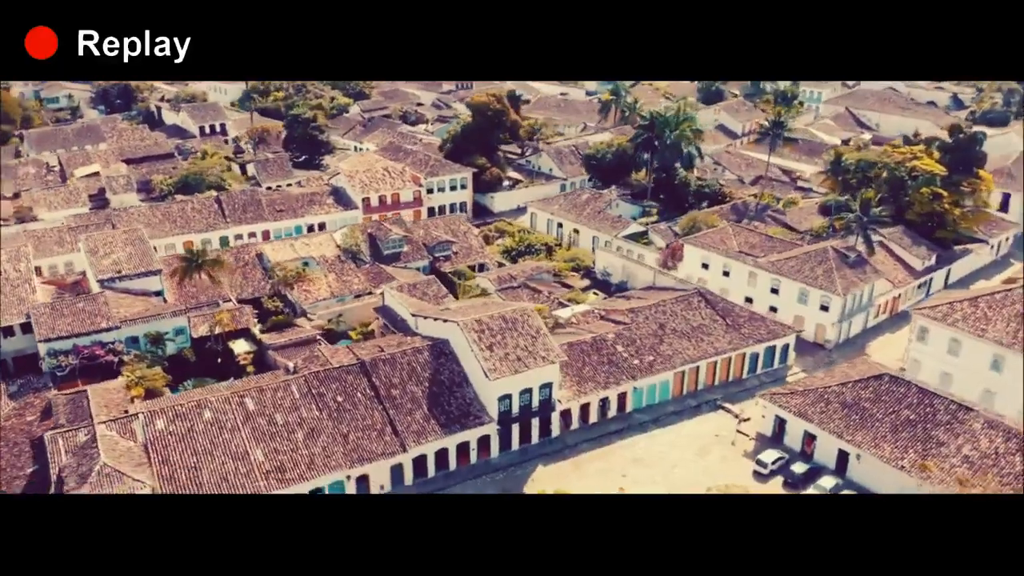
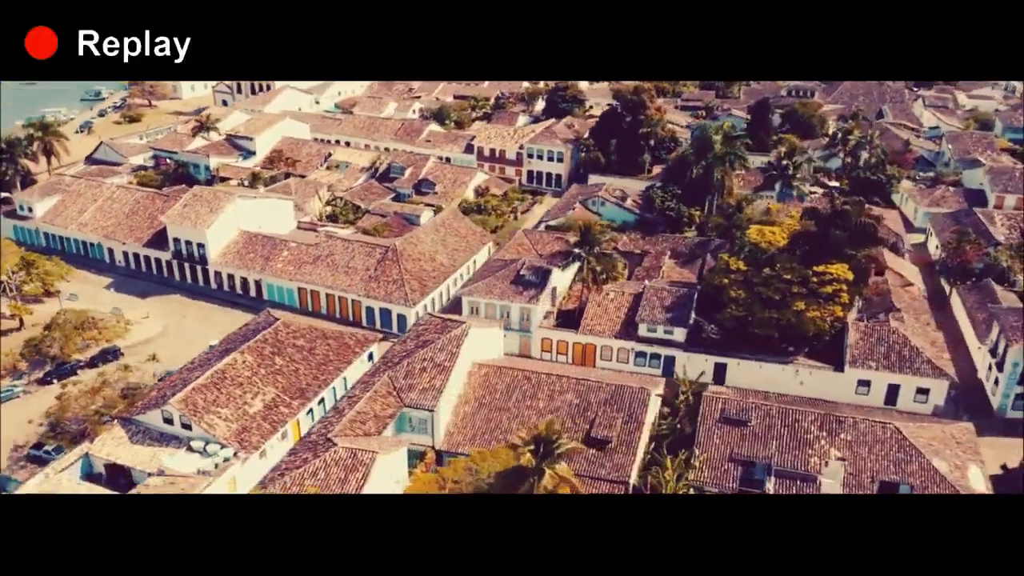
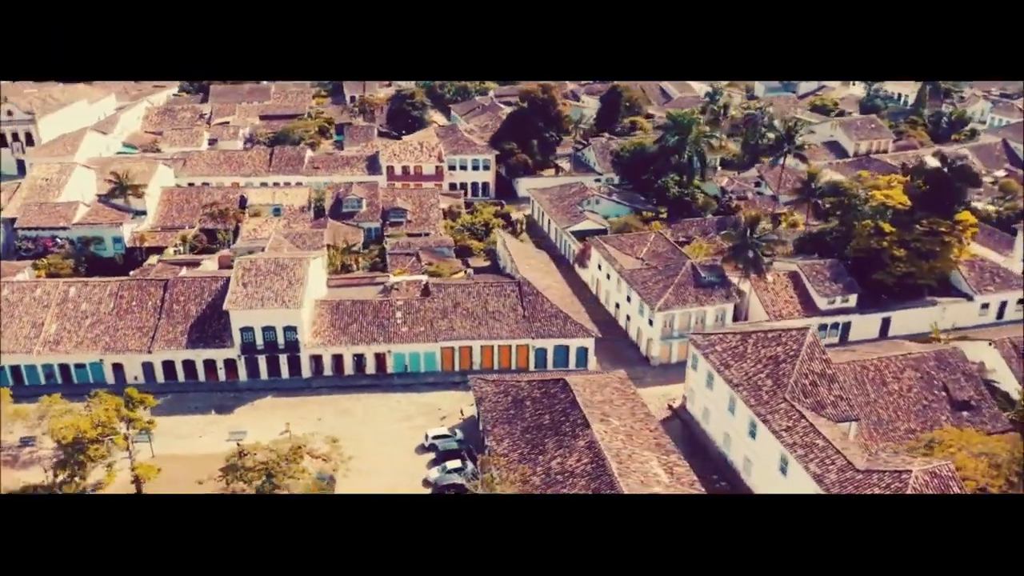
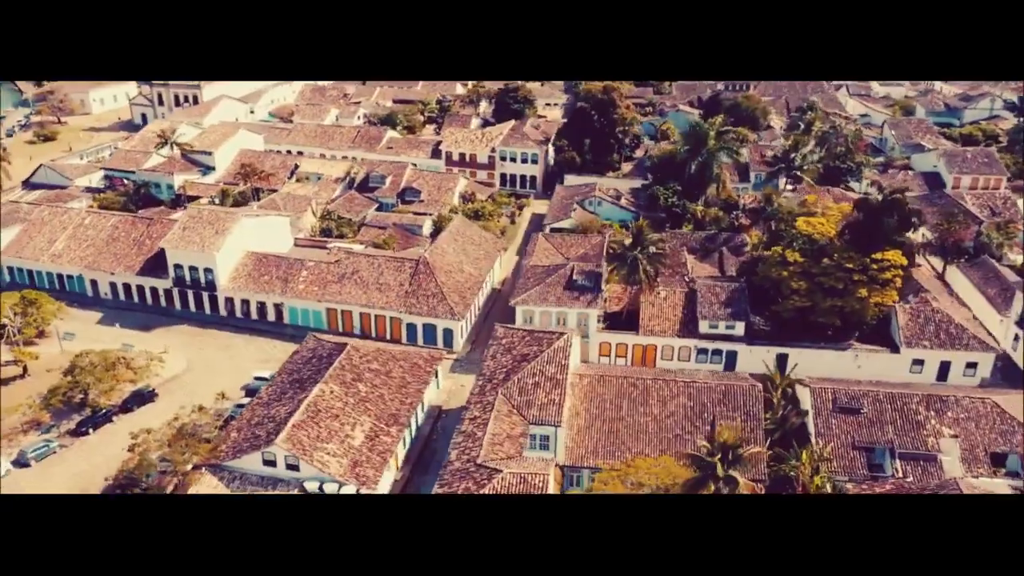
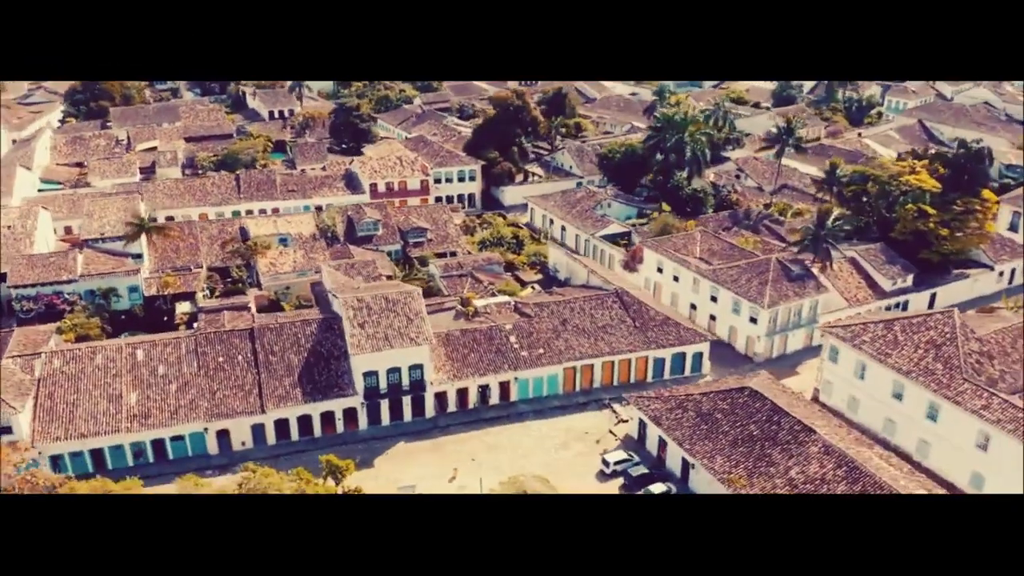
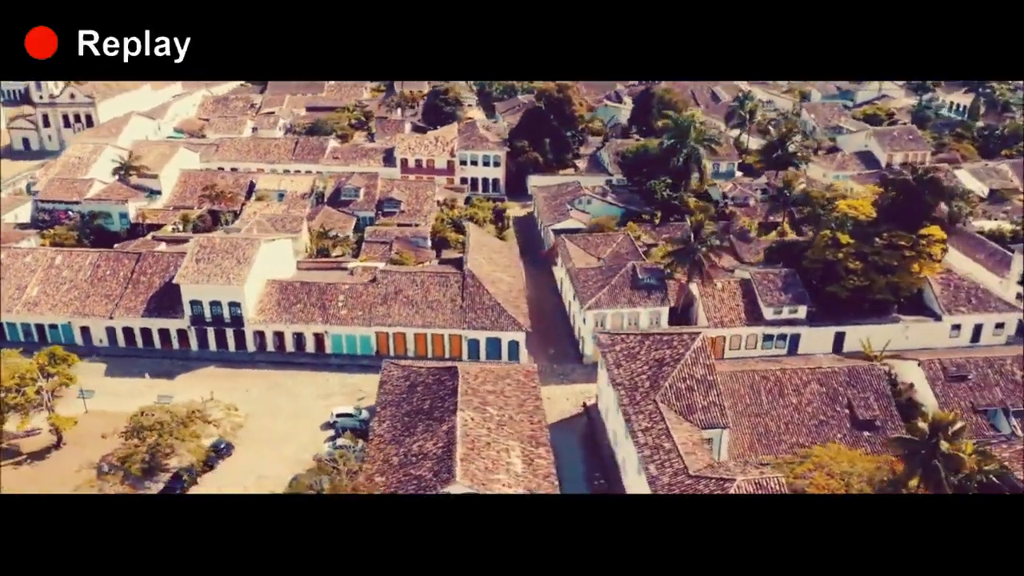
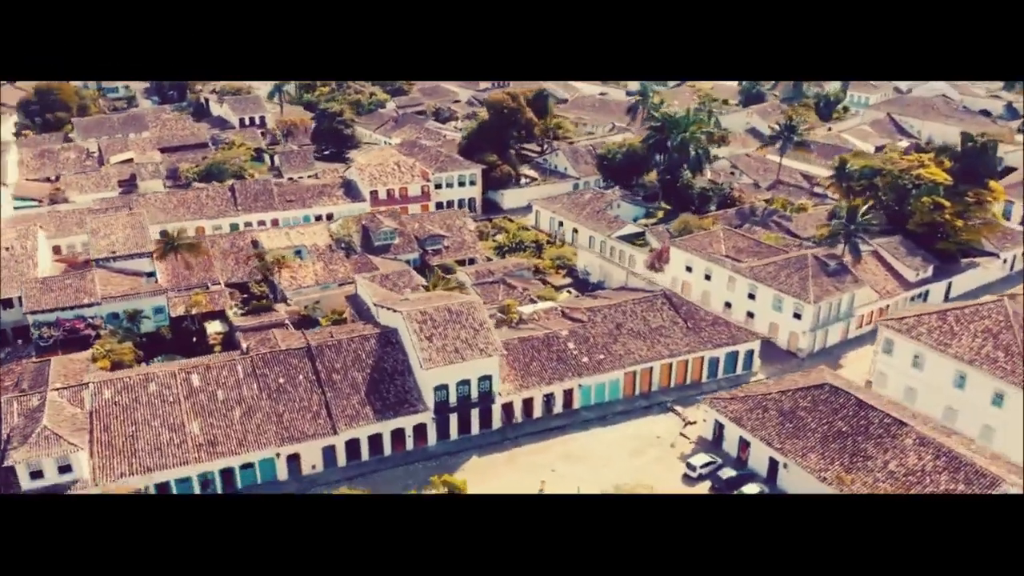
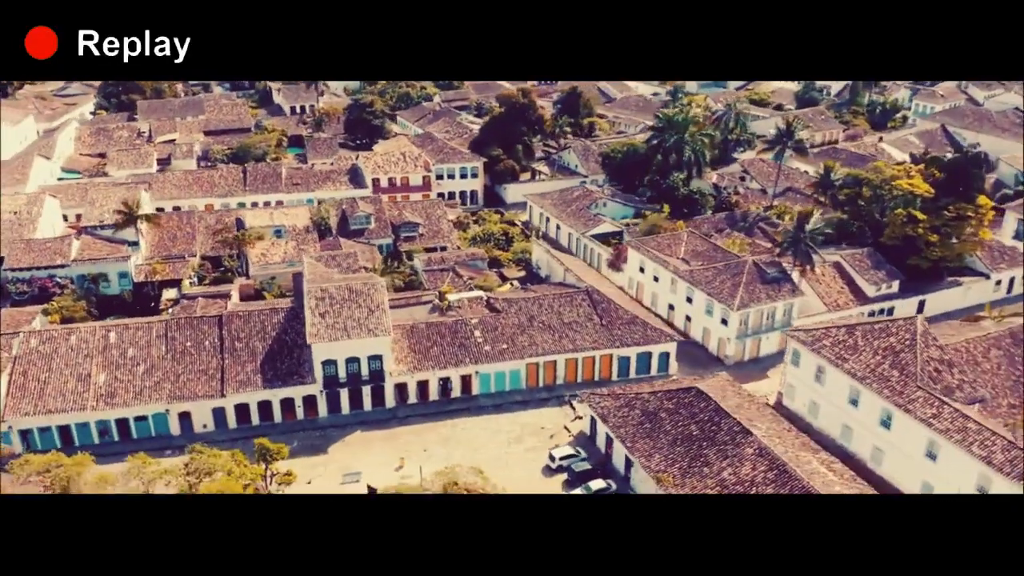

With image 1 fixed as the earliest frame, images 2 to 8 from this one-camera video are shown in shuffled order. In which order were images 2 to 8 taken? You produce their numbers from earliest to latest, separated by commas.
7, 5, 8, 3, 6, 4, 2
